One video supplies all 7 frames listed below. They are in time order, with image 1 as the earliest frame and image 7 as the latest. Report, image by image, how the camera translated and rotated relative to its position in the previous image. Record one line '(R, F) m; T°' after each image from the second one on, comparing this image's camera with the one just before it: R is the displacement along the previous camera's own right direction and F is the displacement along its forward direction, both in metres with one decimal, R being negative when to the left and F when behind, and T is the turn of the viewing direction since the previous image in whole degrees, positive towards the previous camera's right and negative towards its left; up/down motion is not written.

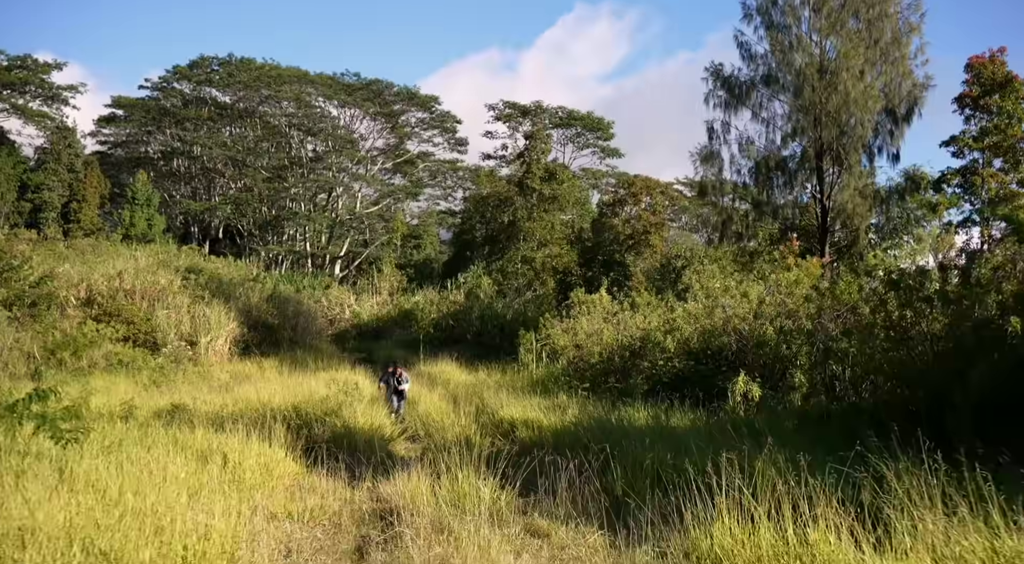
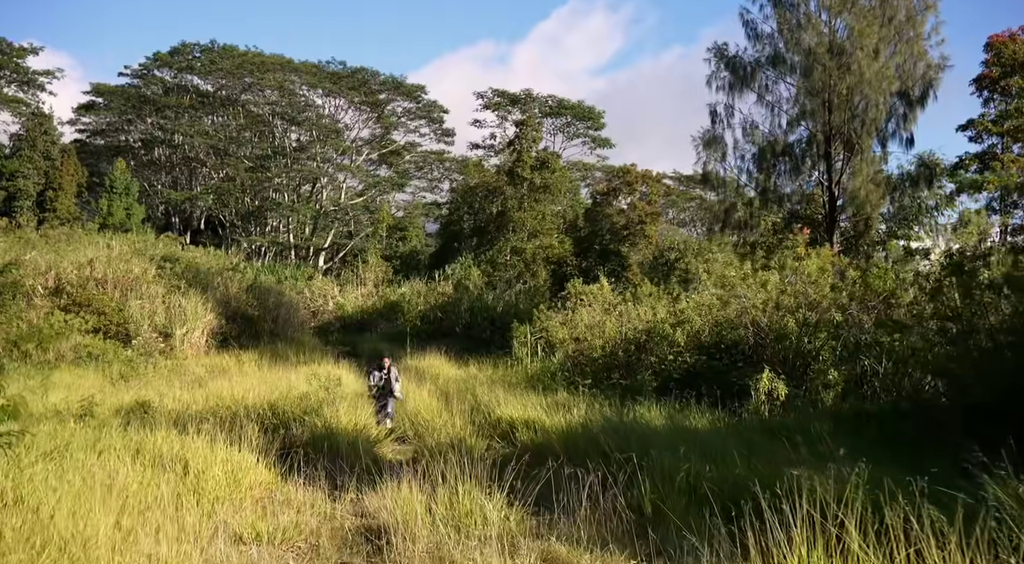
(-0.2, +1.0) m; +1°
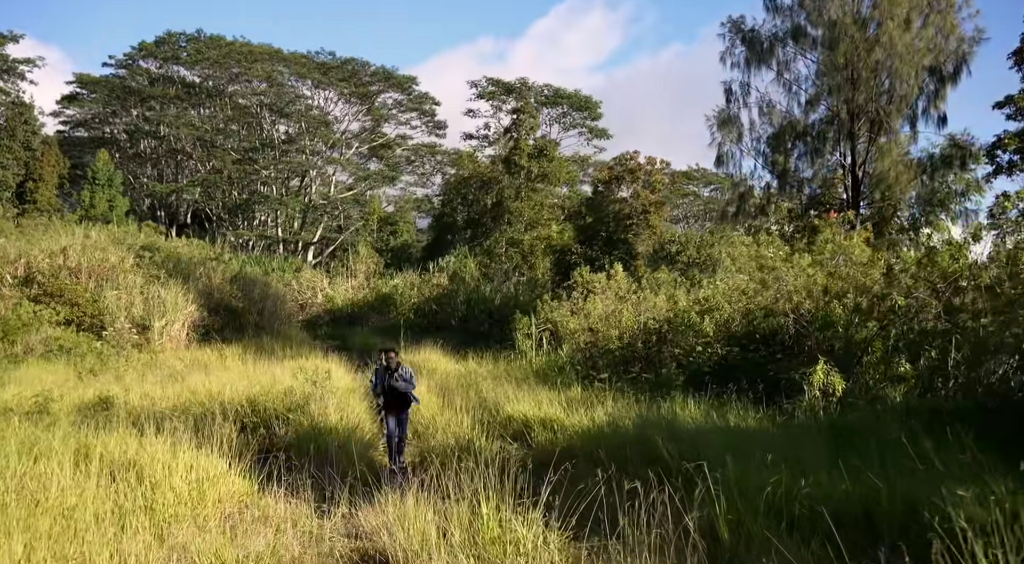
(-0.2, +1.2) m; +1°
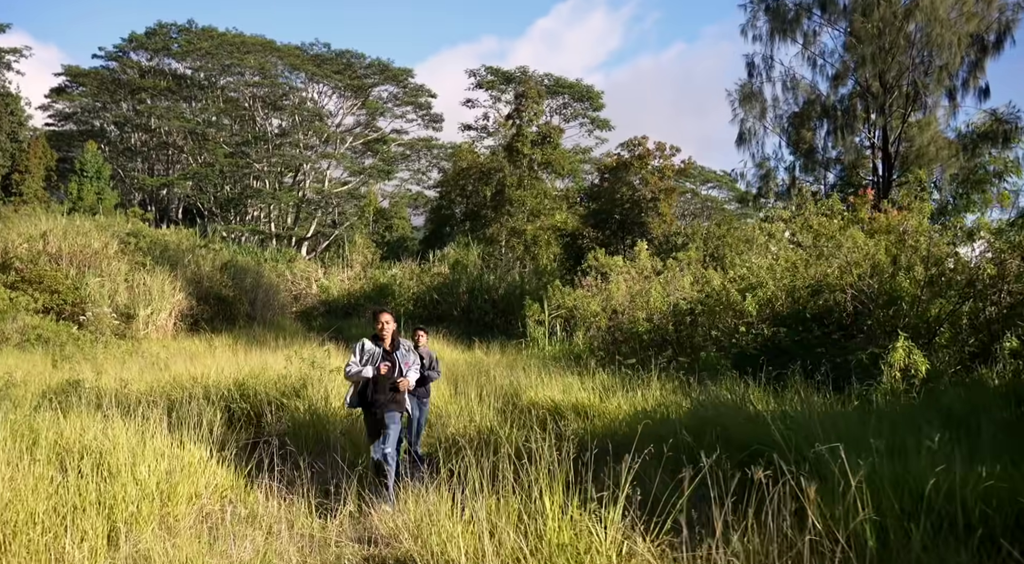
(-0.3, +1.1) m; 0°
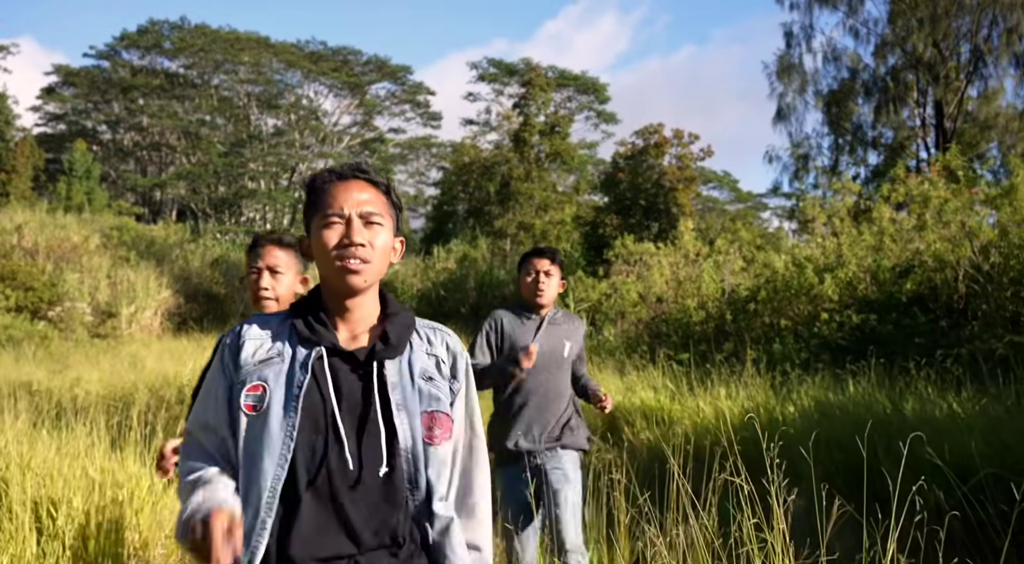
(-0.4, +1.5) m; 0°
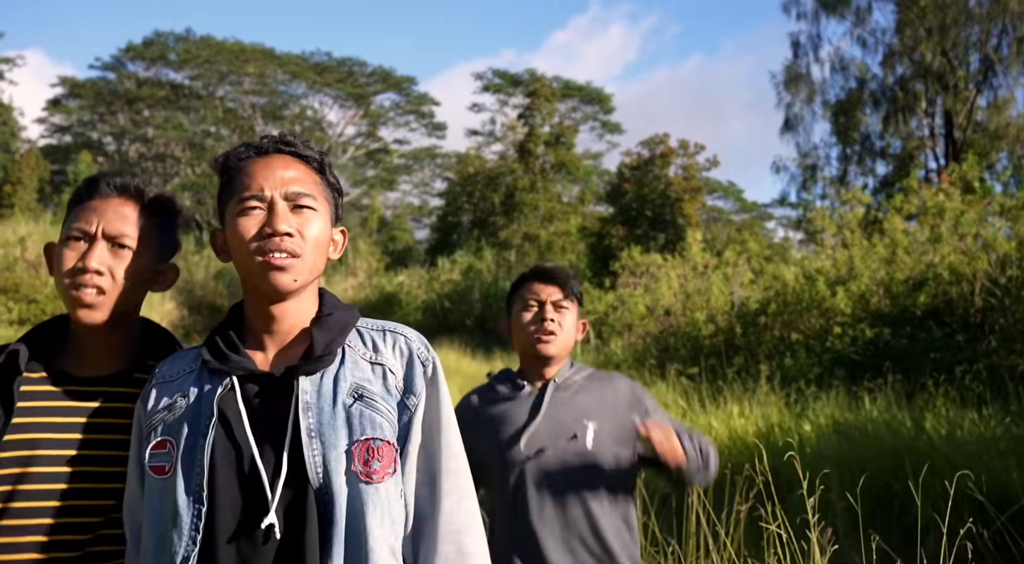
(0.0, +0.1) m; 0°
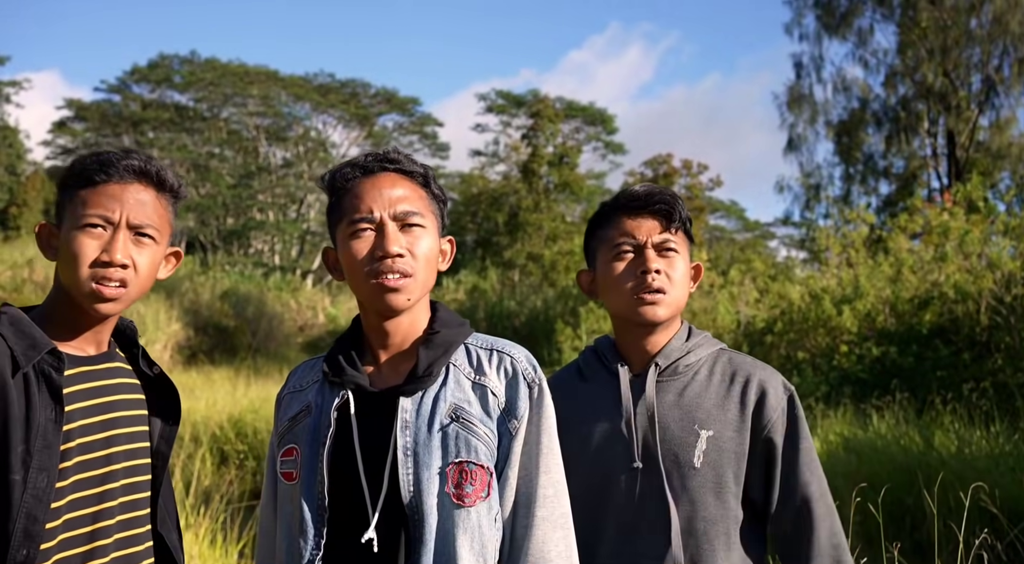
(-0.1, -0.1) m; 0°
